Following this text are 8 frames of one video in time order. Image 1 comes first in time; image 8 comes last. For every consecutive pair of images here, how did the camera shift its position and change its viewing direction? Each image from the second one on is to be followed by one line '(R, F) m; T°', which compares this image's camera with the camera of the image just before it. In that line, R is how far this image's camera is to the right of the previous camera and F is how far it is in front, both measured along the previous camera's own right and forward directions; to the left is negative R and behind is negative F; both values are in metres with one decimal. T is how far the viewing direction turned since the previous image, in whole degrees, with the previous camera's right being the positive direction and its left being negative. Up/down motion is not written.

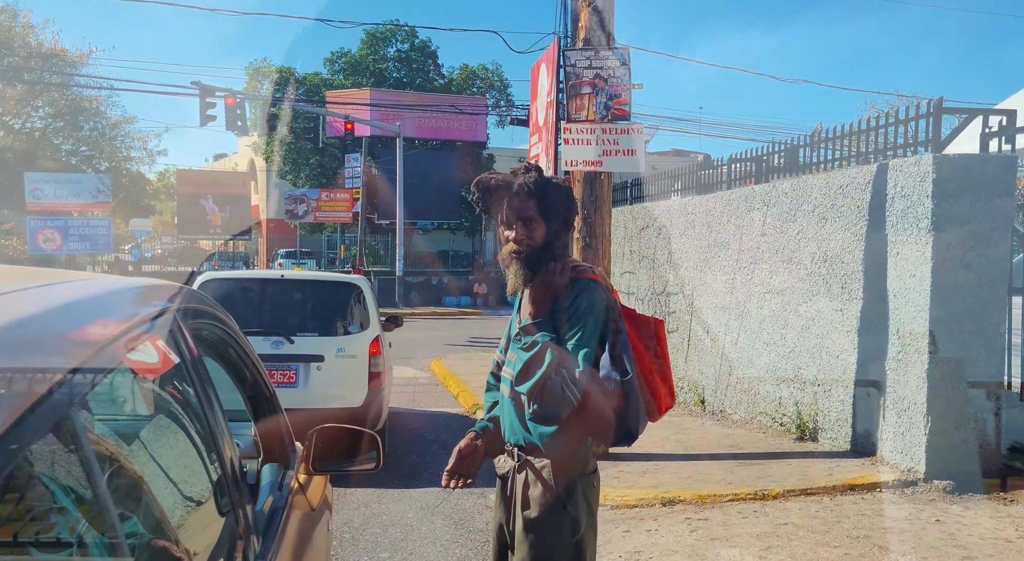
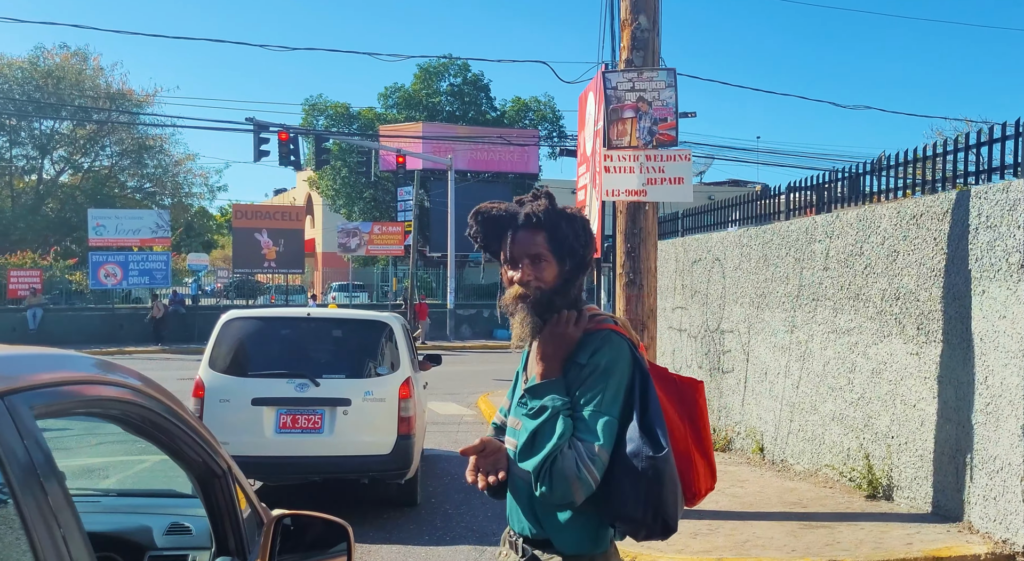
(+0.1, +0.5) m; -3°
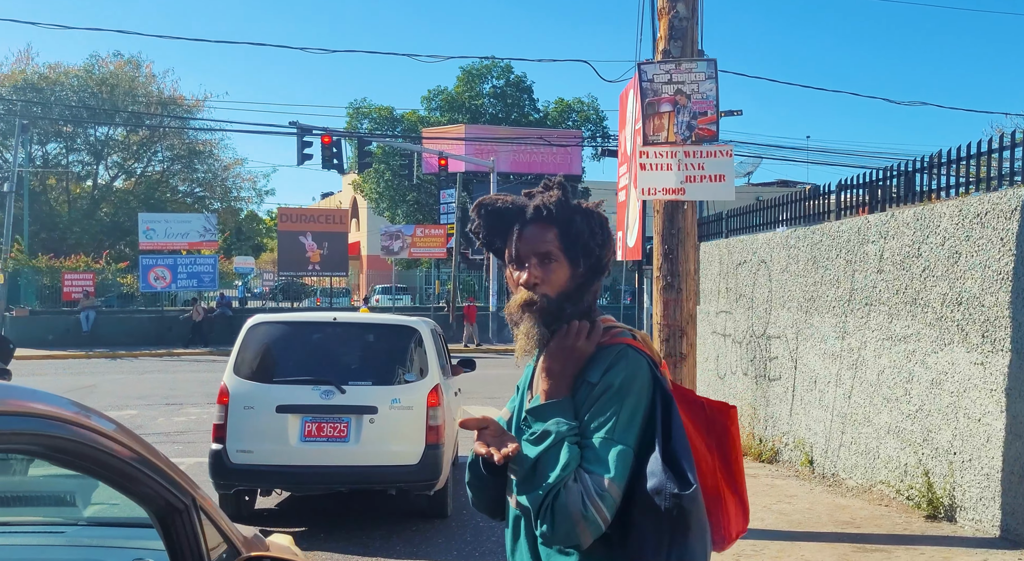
(+0.1, +0.3) m; -3°
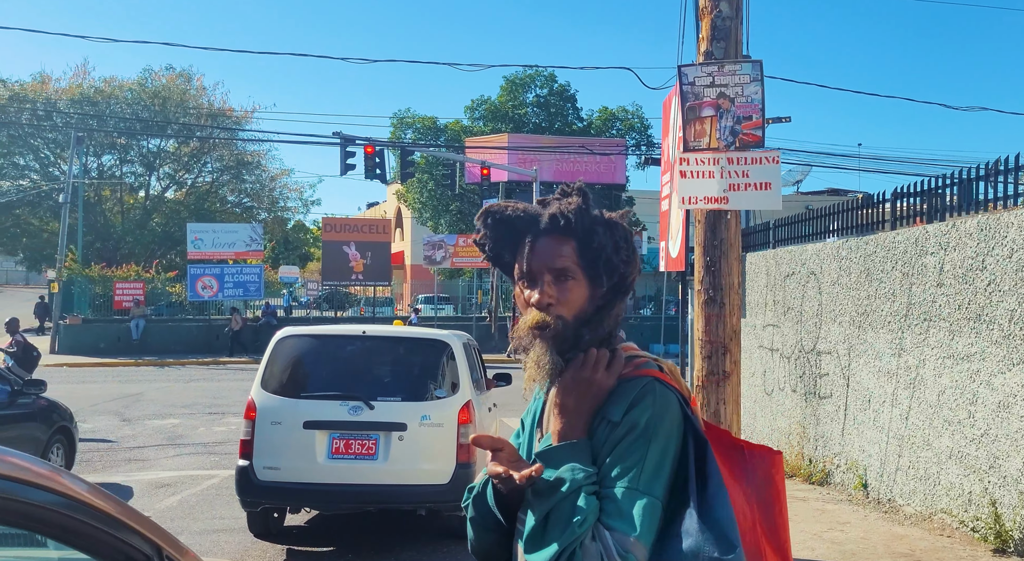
(+0.1, +0.3) m; -3°
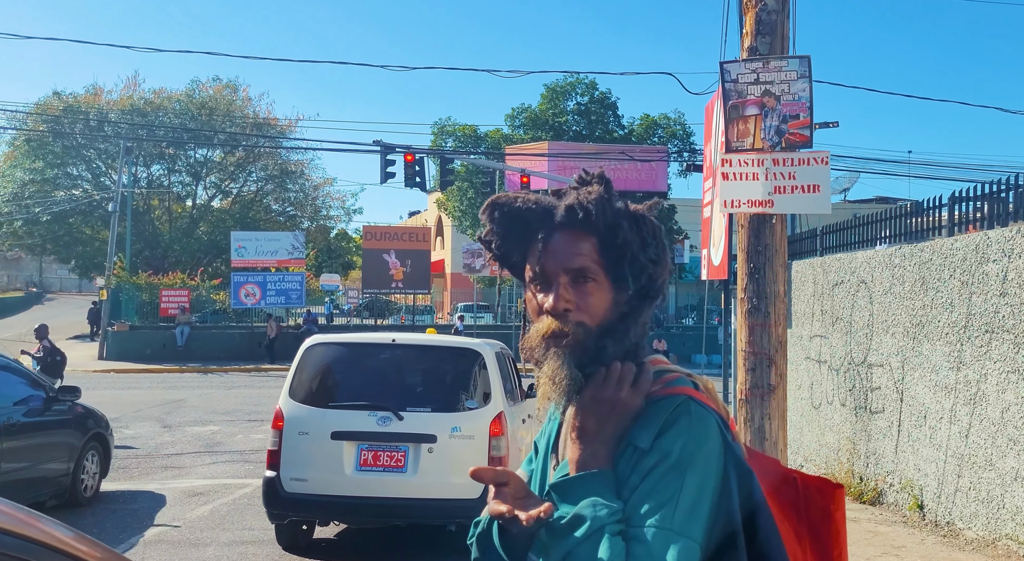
(0.0, +0.3) m; -2°
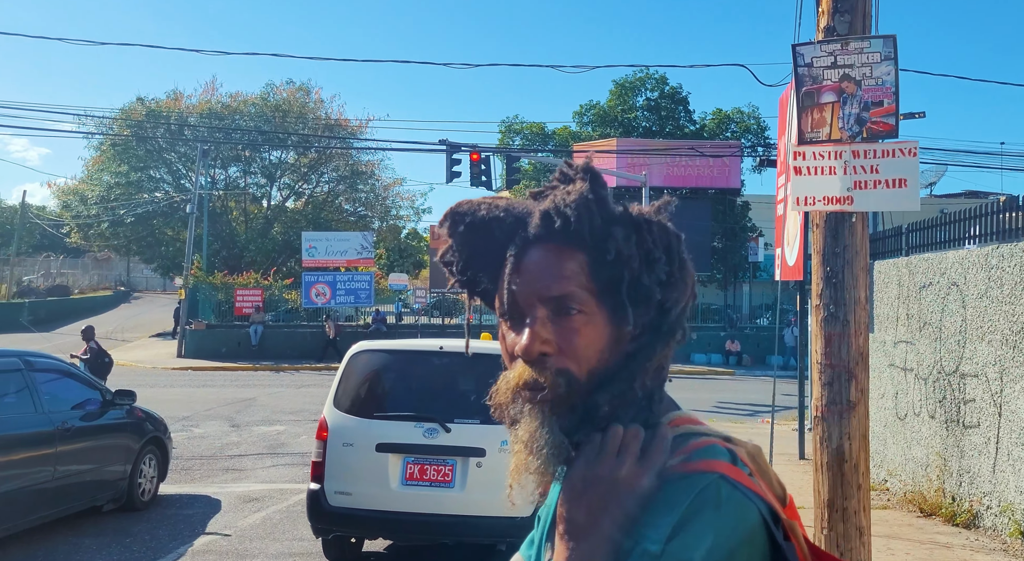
(+0.1, +0.4) m; -4°
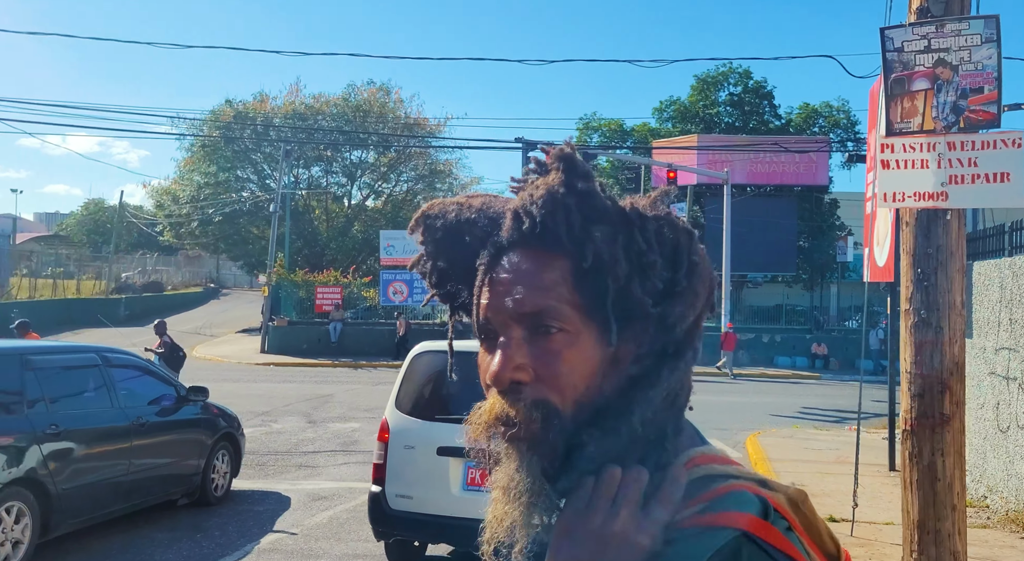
(+0.1, +0.3) m; -5°
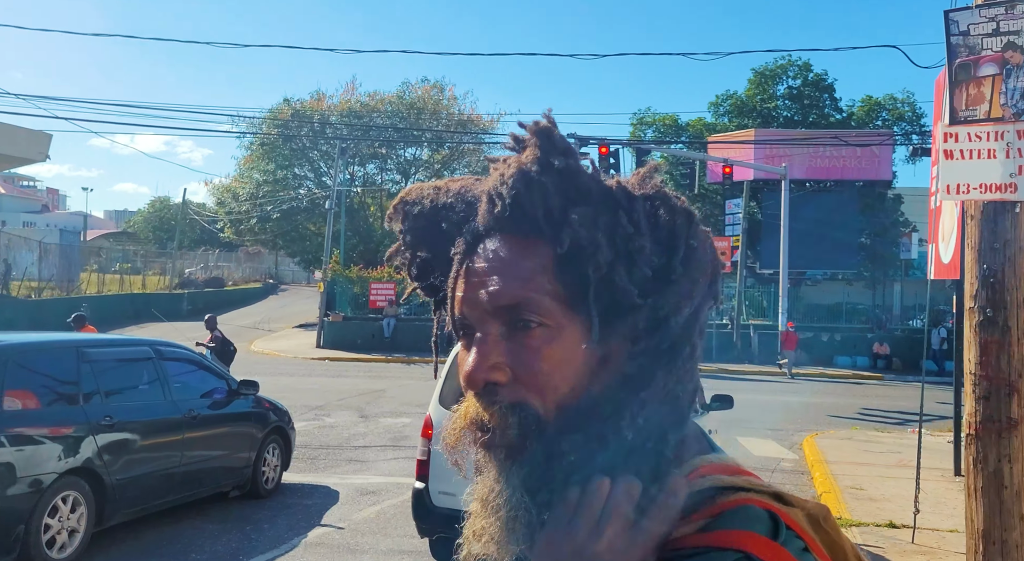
(0.0, +0.1) m; -3°
